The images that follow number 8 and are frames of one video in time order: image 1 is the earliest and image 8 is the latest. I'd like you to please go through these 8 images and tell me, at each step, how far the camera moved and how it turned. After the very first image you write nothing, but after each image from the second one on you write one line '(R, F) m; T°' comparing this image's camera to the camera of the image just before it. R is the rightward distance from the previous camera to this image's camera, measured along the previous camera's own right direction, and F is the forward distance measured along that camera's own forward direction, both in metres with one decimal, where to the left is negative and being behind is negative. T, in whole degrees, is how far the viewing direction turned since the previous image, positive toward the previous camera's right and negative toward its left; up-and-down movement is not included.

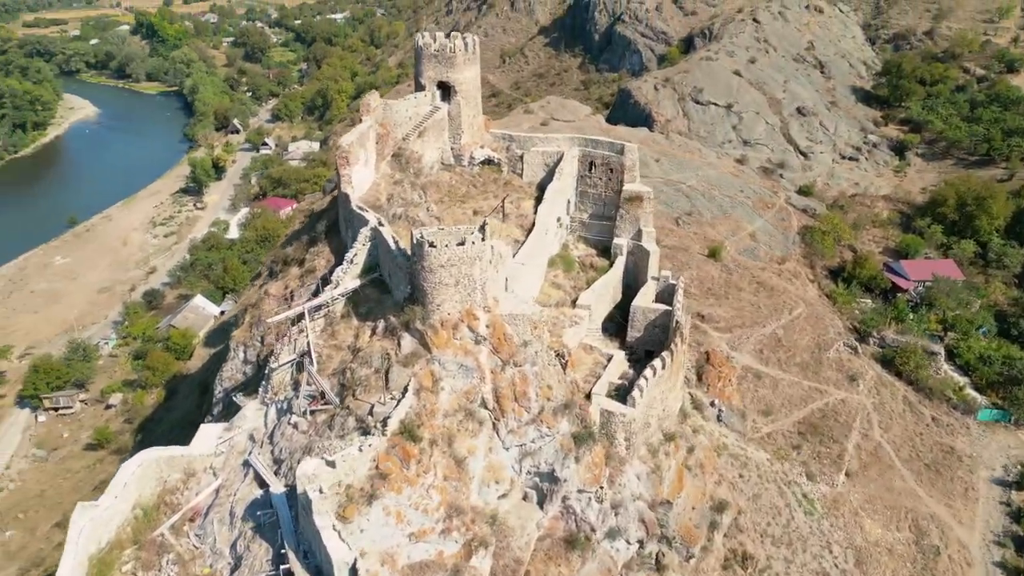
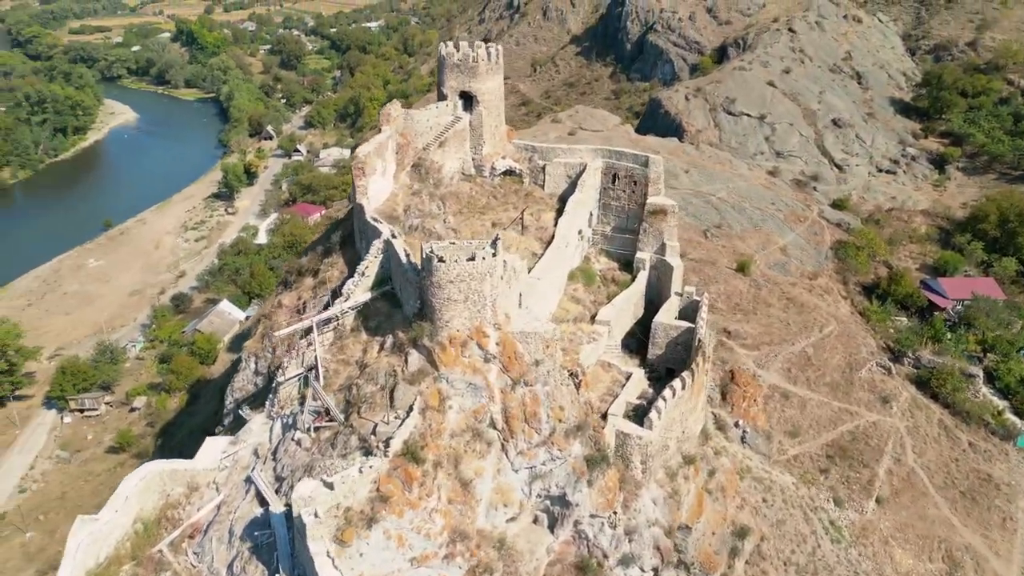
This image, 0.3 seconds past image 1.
(+0.3, +0.4) m; -2°
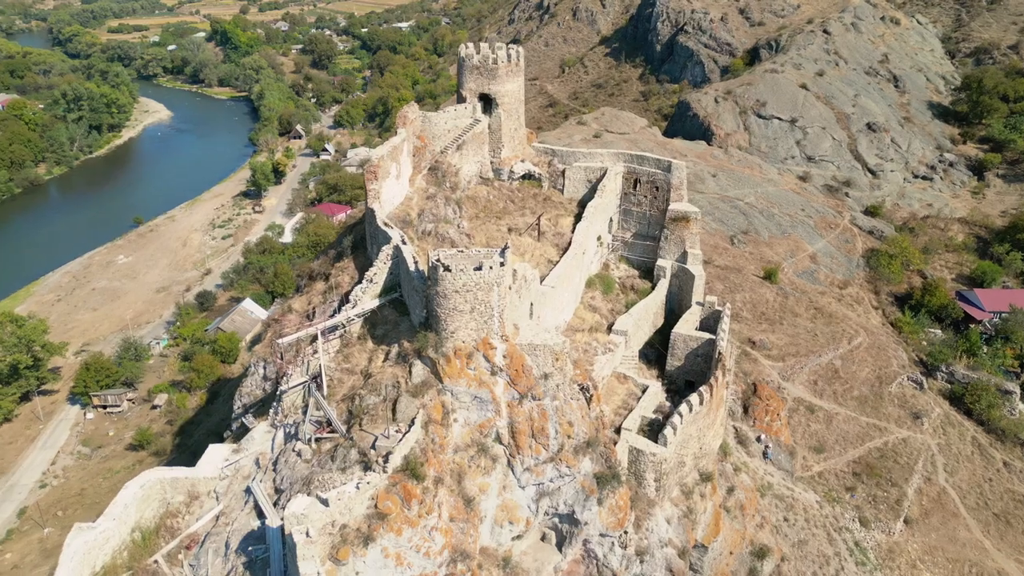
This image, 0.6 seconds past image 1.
(+0.3, +0.4) m; -2°
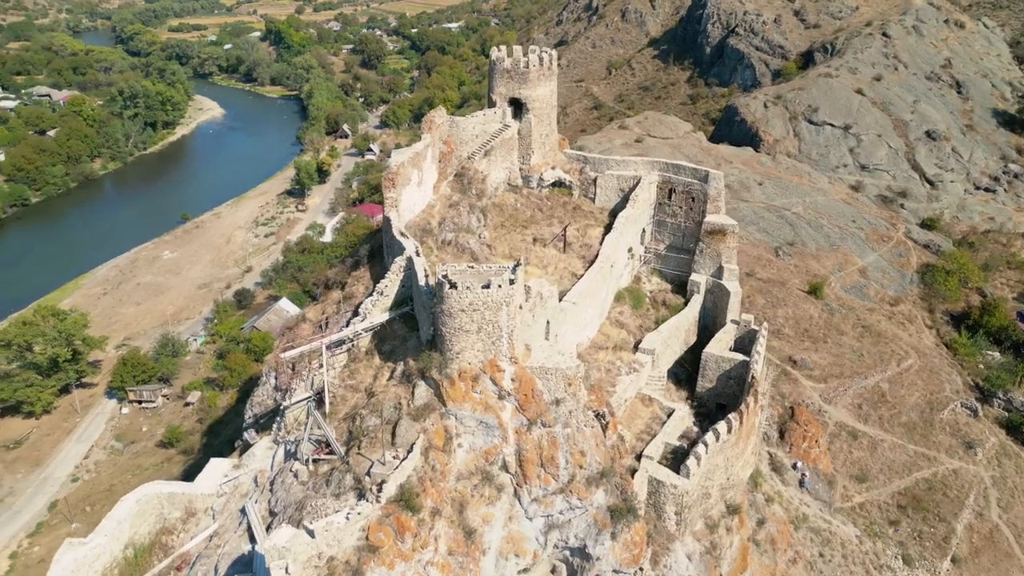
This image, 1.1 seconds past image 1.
(+0.5, +0.7) m; -4°
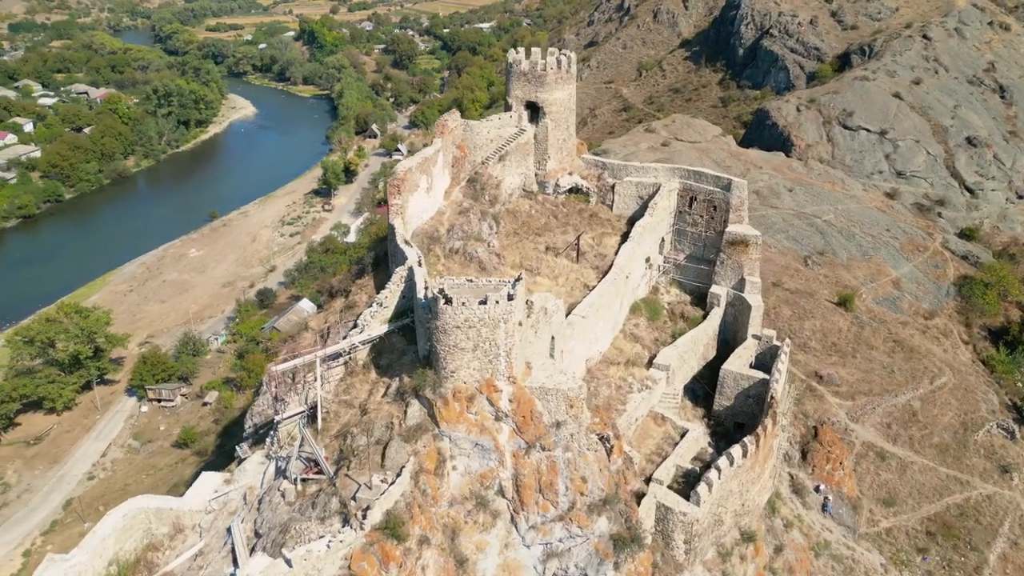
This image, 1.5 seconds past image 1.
(+0.4, +0.6) m; -2°
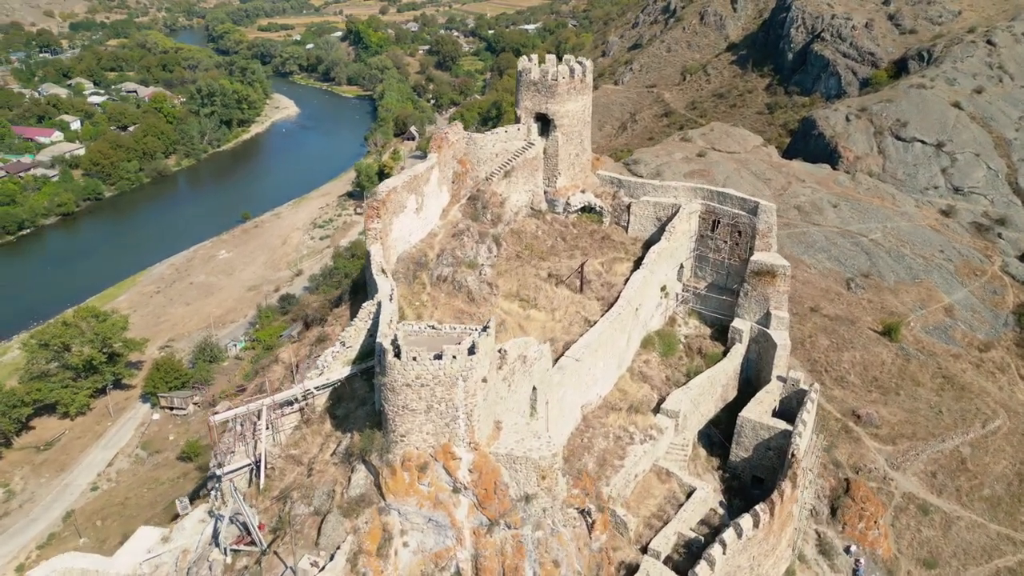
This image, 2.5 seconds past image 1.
(+1.0, +1.5) m; -3°
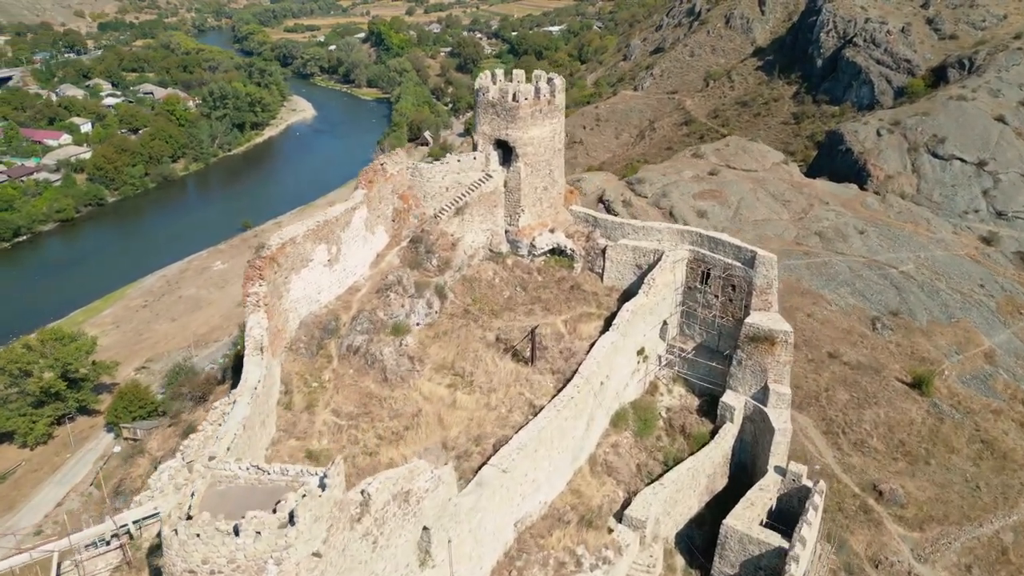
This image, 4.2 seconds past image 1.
(+1.6, +2.8) m; -2°
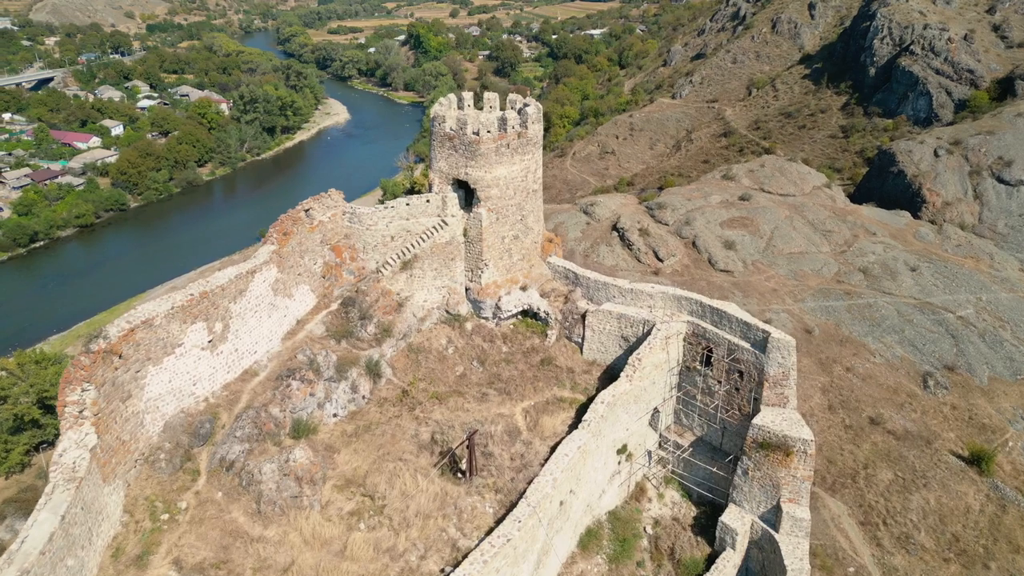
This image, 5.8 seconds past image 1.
(+1.4, +2.8) m; -3°
